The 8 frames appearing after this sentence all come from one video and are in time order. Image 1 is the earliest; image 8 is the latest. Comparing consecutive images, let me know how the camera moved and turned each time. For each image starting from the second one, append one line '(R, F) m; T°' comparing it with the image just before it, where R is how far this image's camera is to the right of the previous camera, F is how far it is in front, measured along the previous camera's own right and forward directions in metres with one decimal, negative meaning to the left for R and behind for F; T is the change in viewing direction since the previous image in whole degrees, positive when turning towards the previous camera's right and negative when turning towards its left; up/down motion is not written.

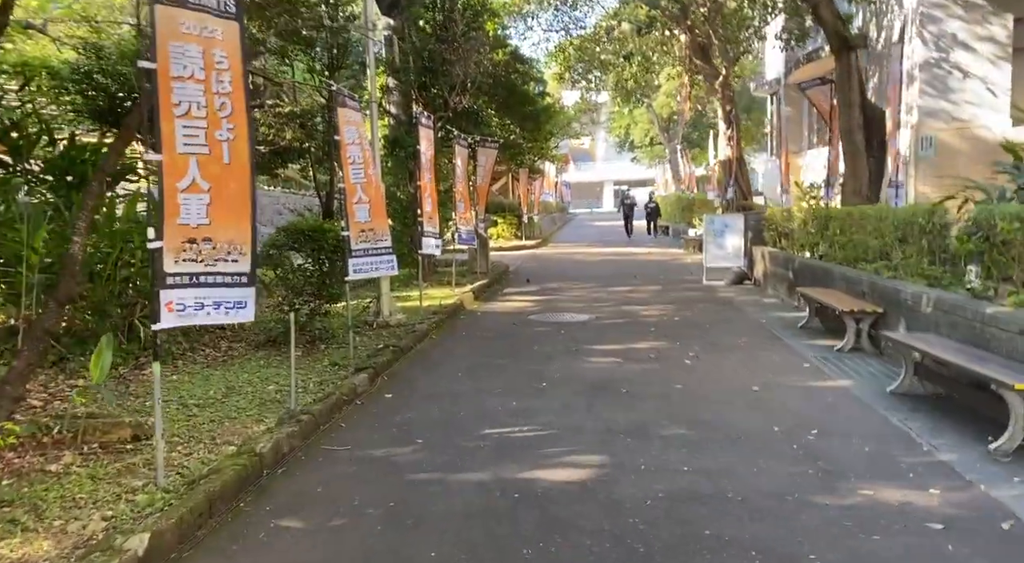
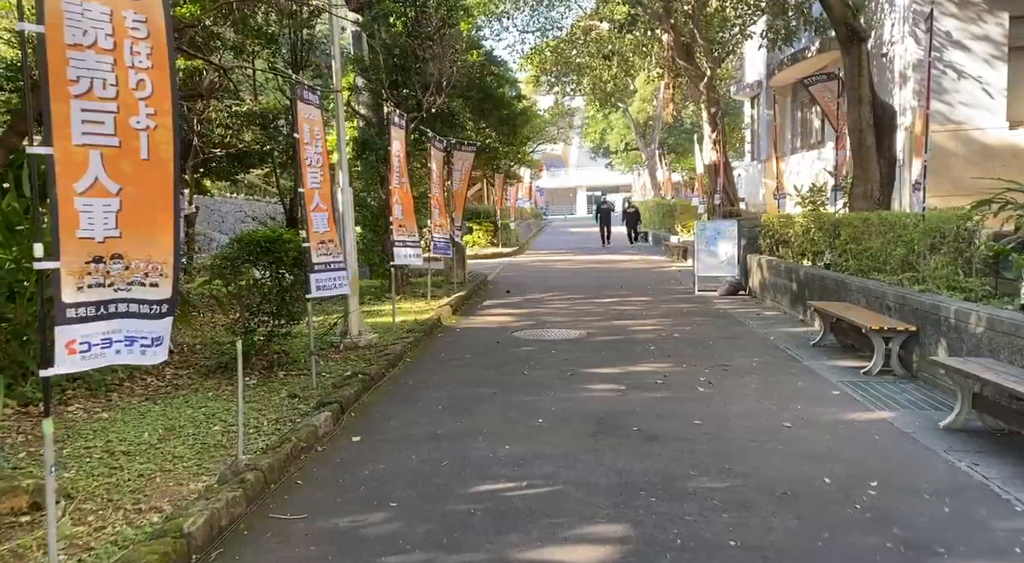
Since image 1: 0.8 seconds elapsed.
(-0.1, +1.2) m; +2°
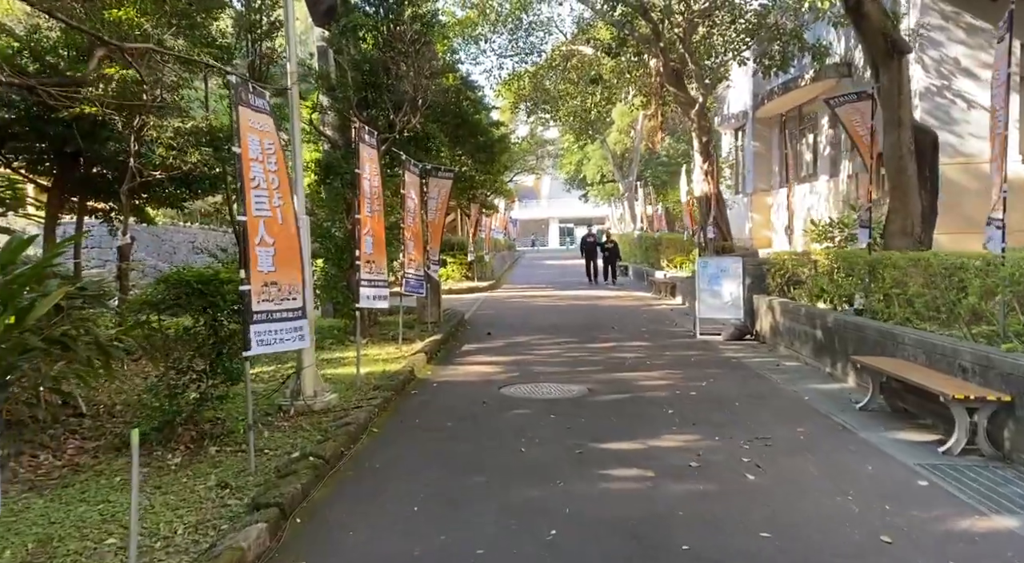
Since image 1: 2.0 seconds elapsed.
(-0.2, +1.8) m; +2°
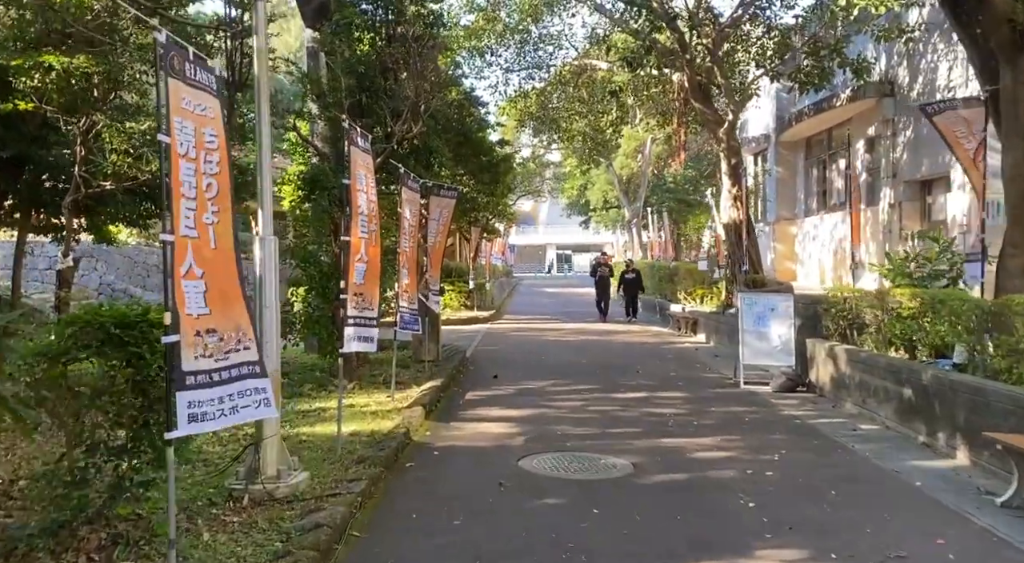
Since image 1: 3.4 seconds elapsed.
(-0.3, +2.2) m; 0°
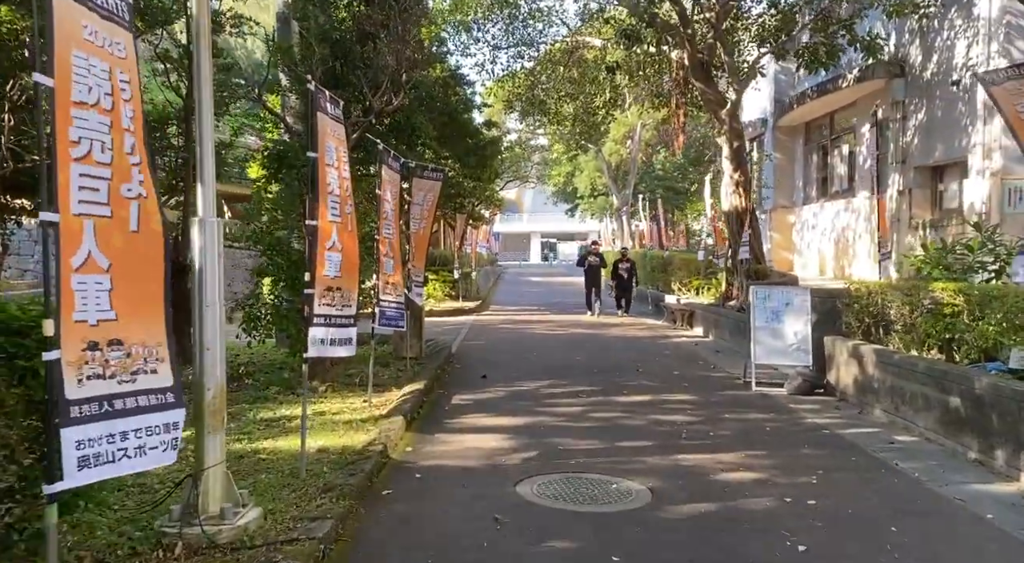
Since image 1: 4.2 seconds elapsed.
(-0.1, +1.3) m; +1°
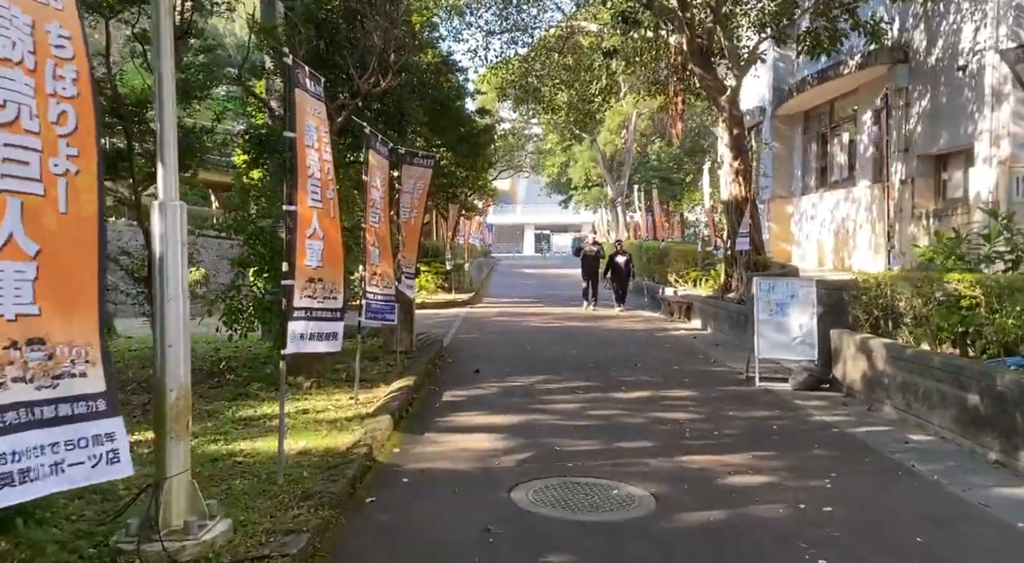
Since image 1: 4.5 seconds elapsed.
(0.0, +0.5) m; 0°
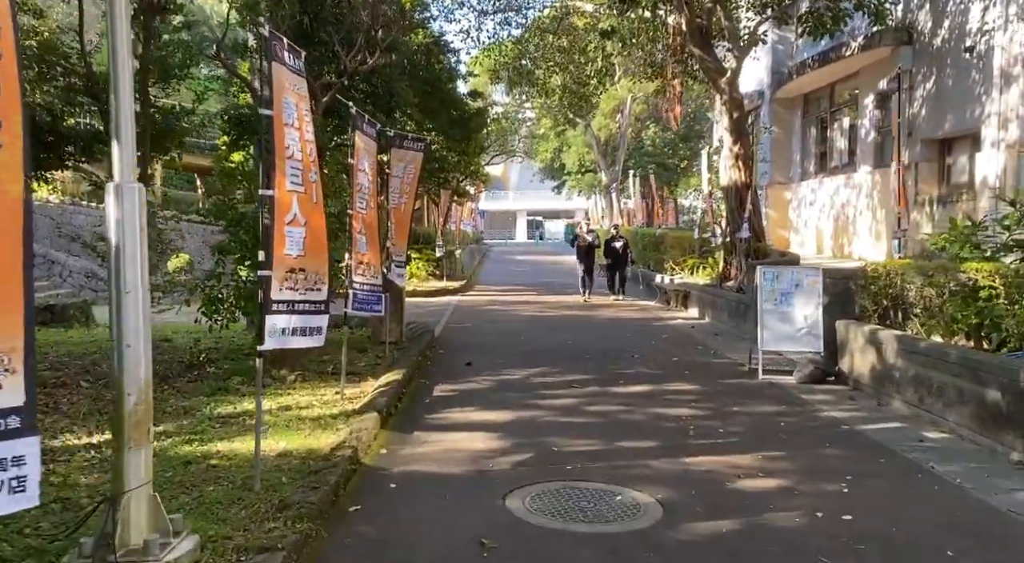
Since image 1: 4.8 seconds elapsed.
(0.0, +0.5) m; 0°
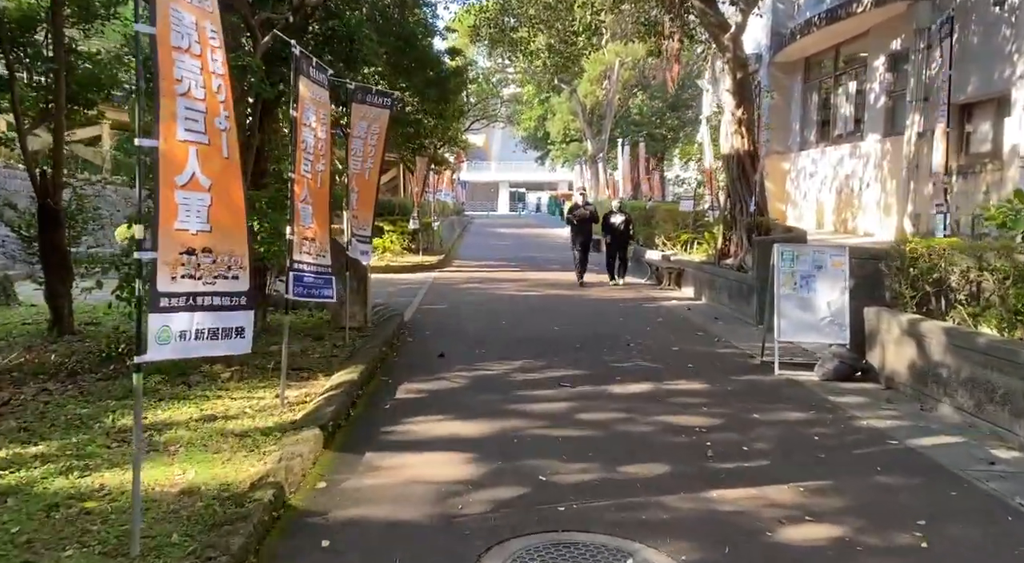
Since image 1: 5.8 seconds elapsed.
(0.0, +1.6) m; +1°
